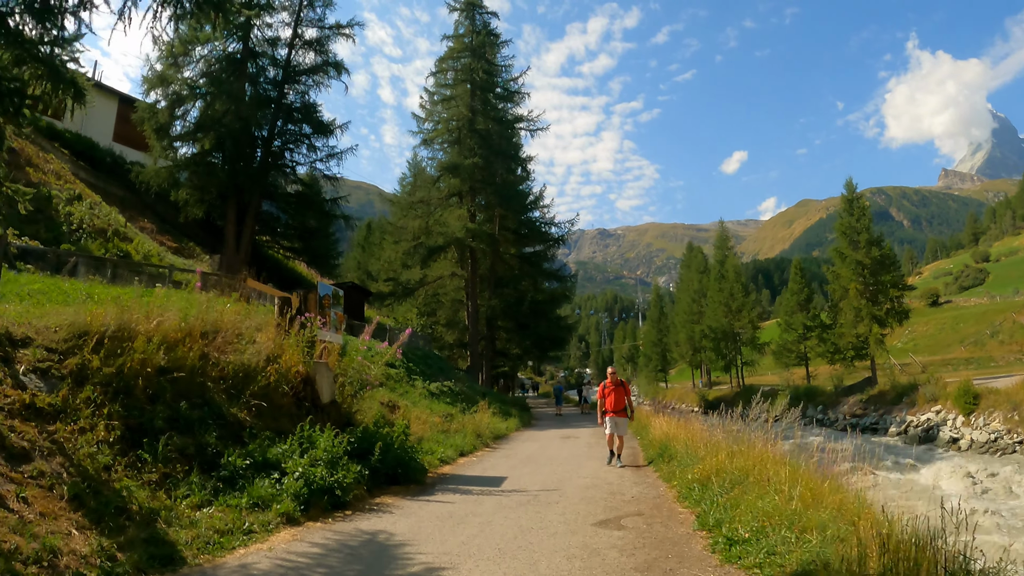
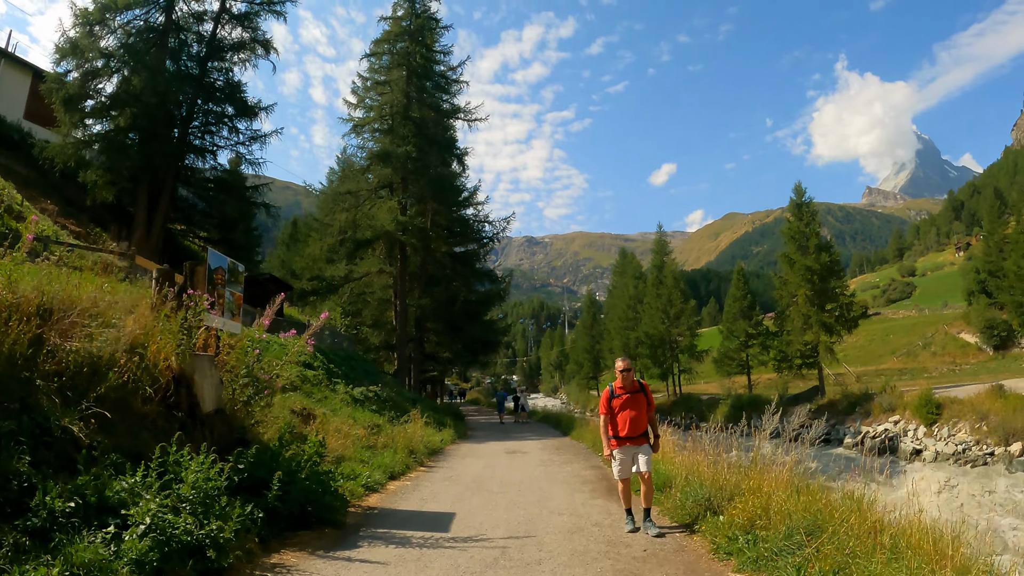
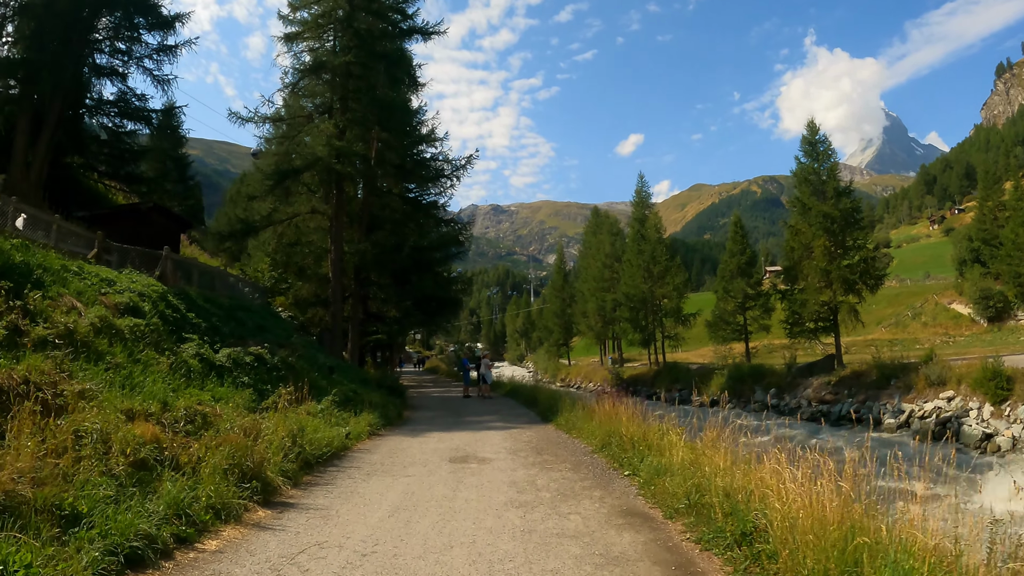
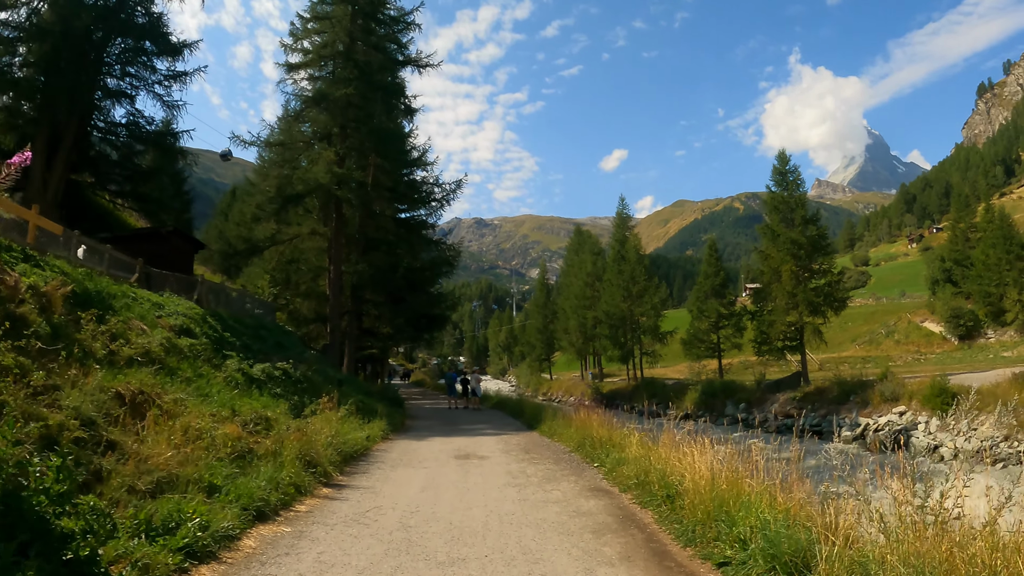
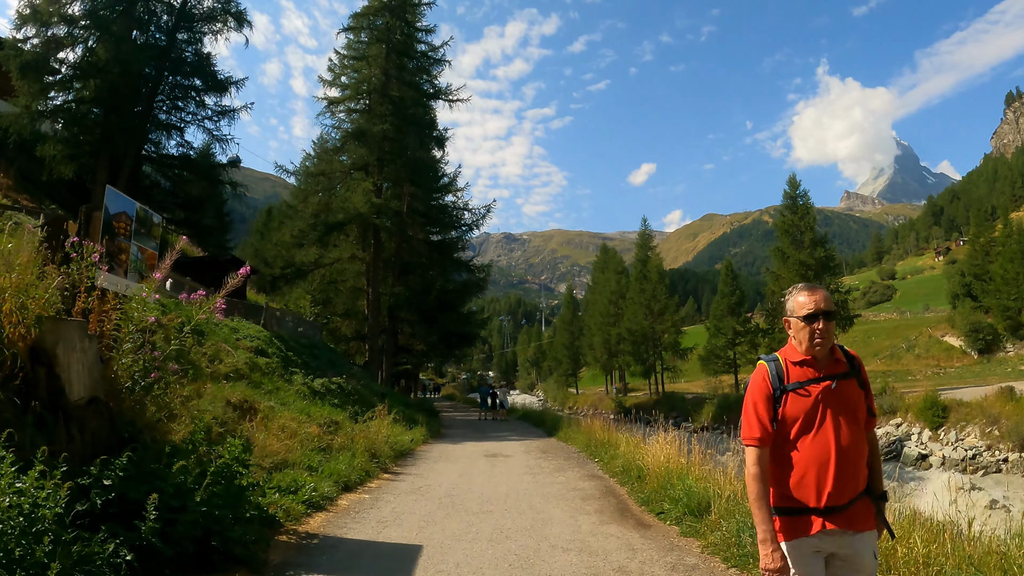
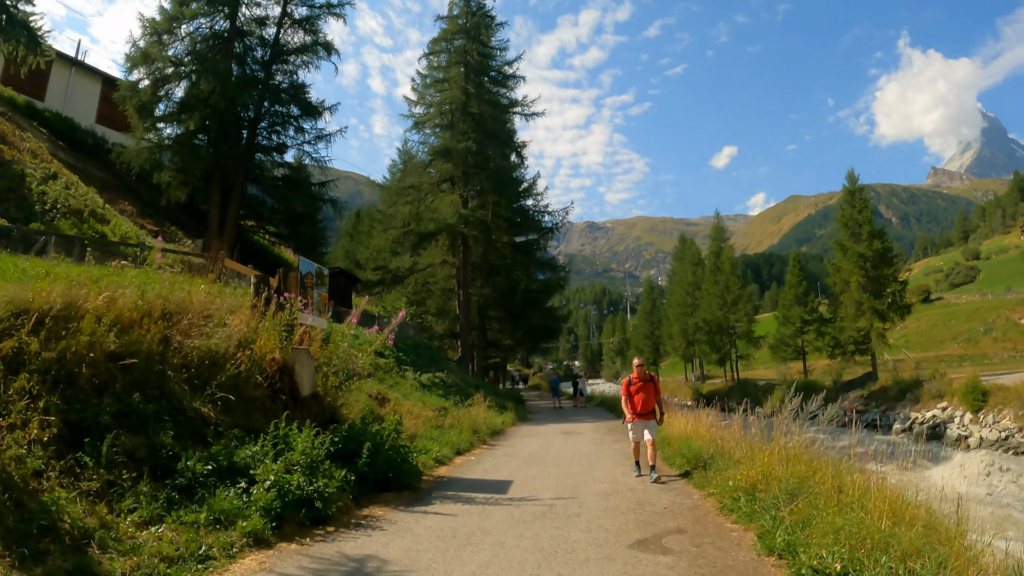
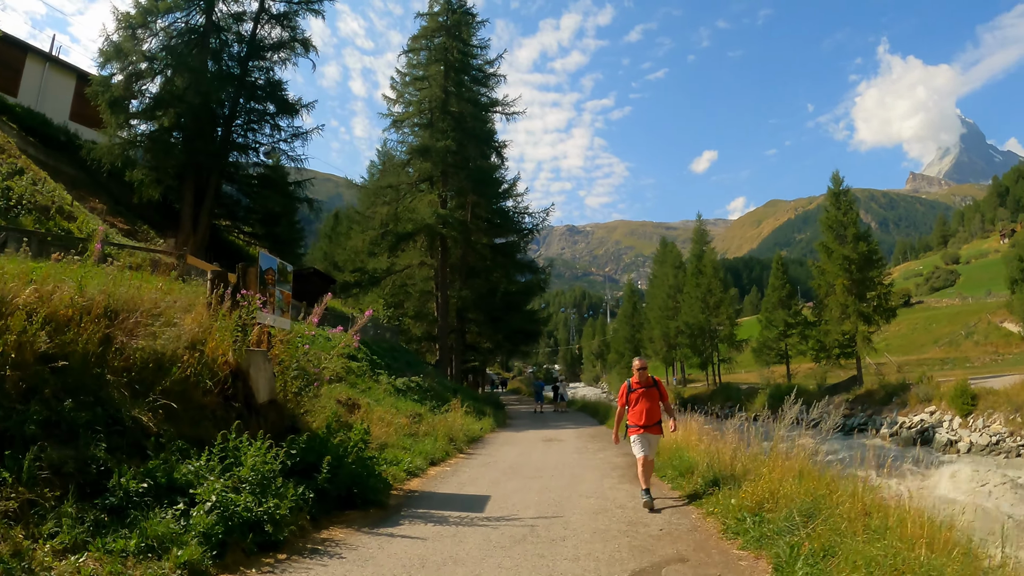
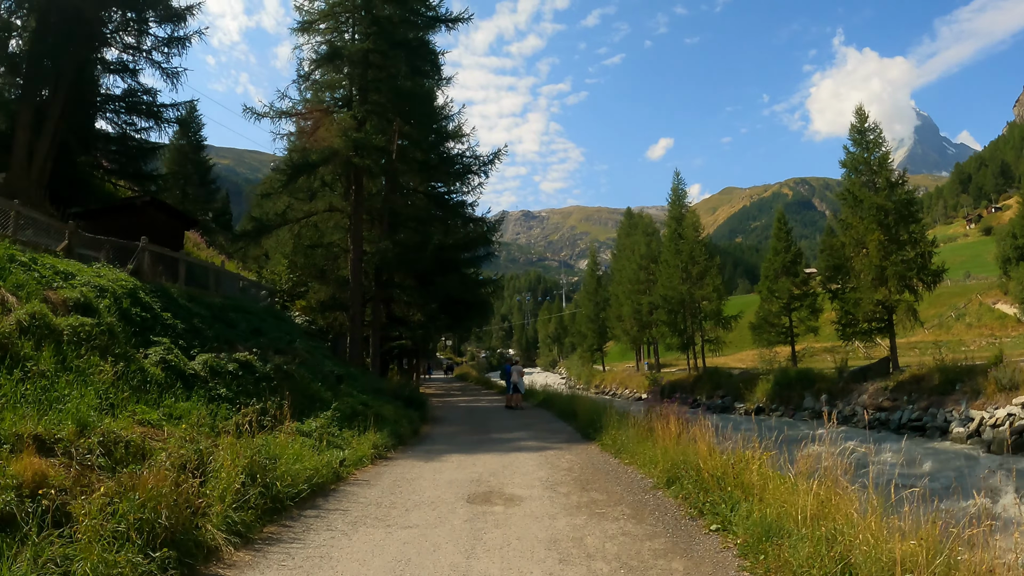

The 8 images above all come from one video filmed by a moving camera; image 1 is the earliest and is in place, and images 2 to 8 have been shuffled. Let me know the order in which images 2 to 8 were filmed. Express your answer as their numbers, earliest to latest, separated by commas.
6, 7, 2, 5, 4, 3, 8
